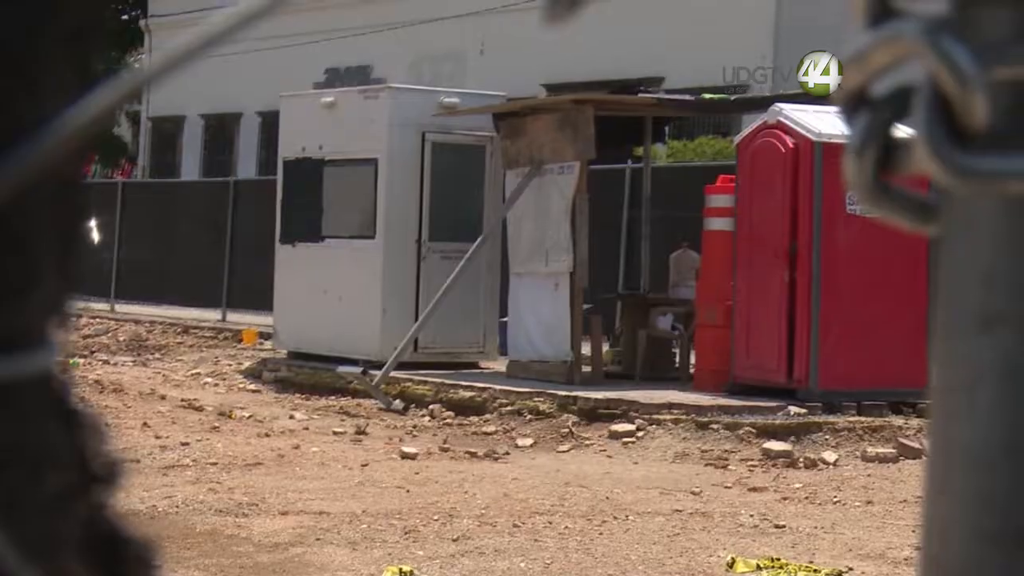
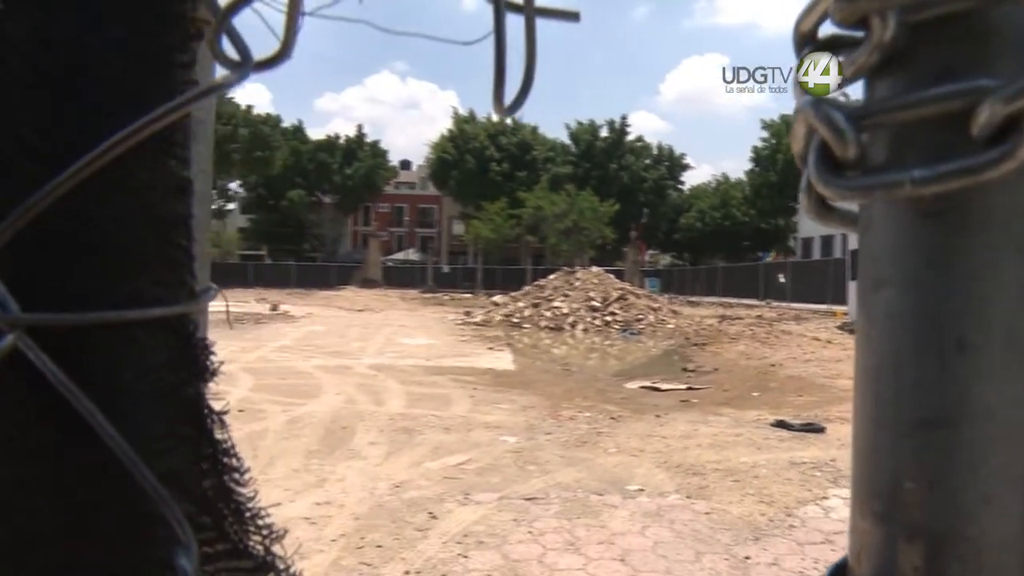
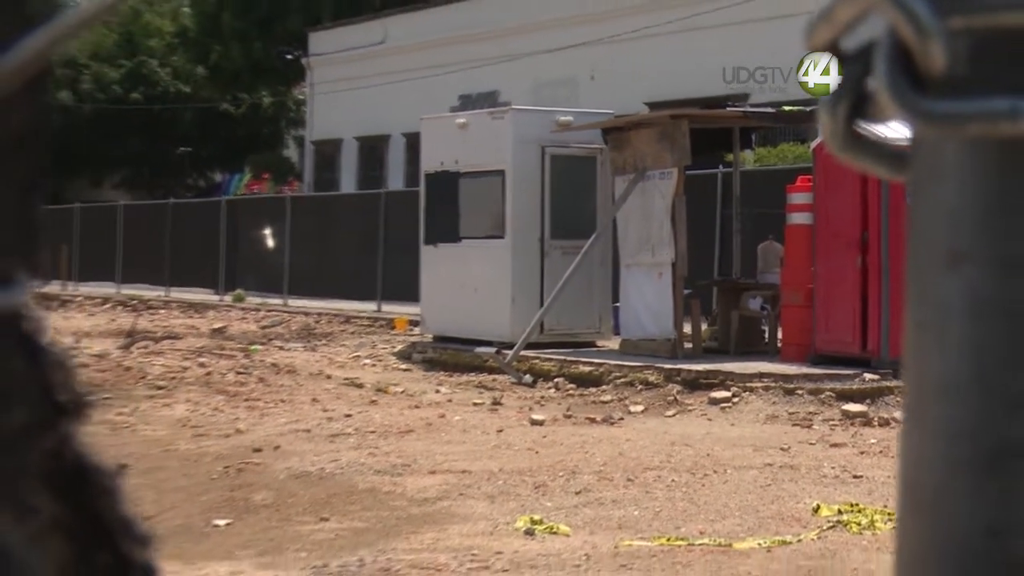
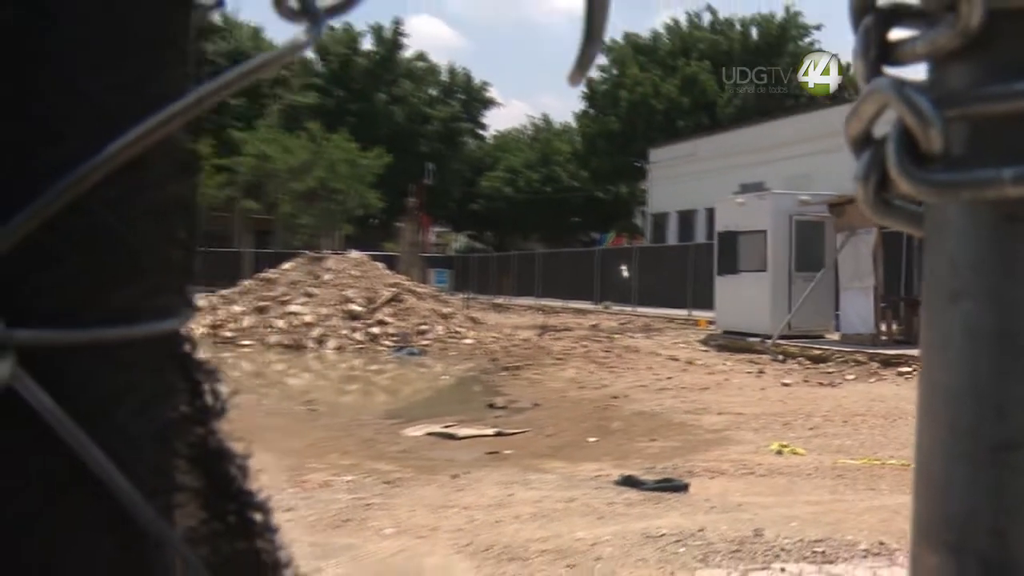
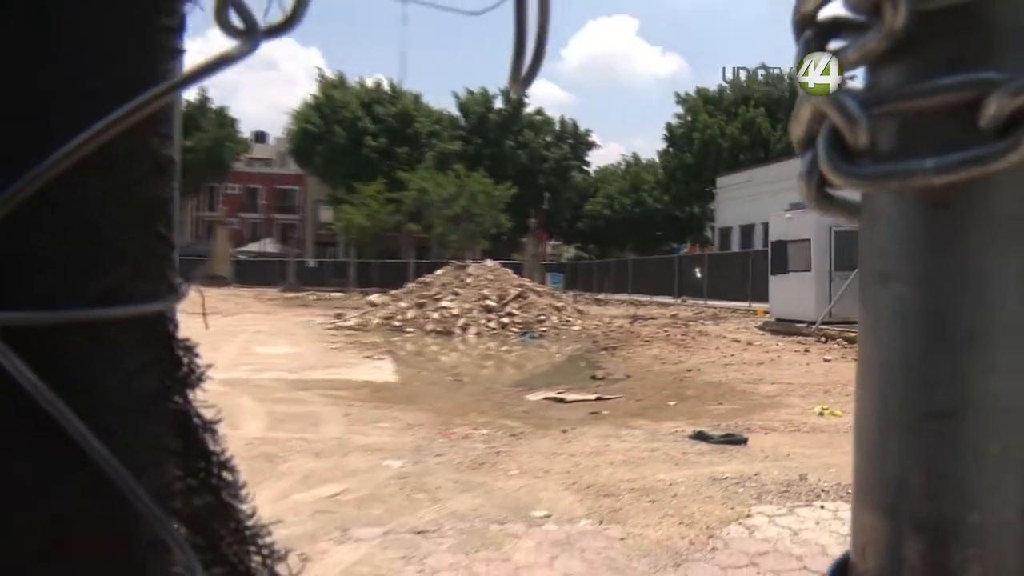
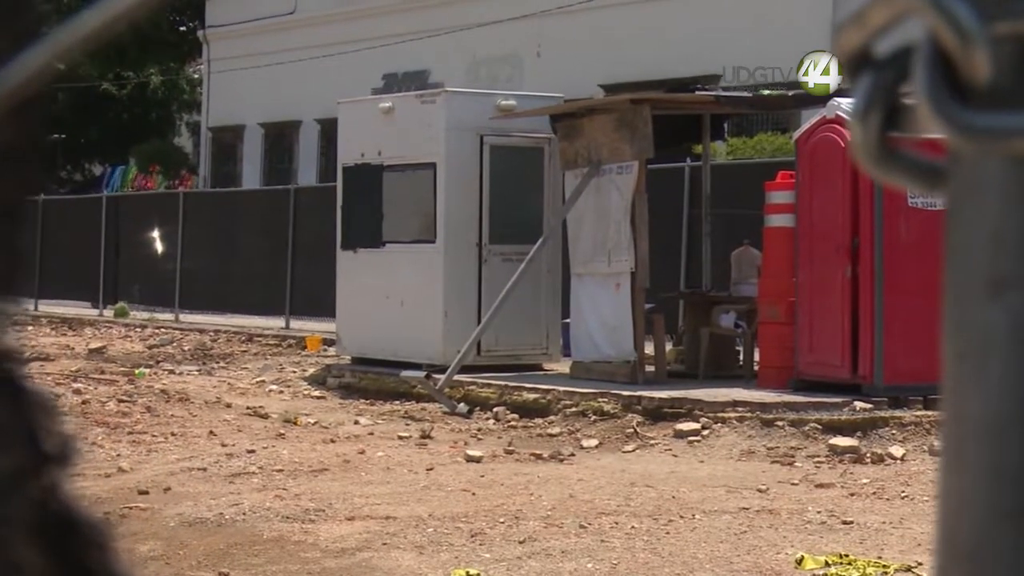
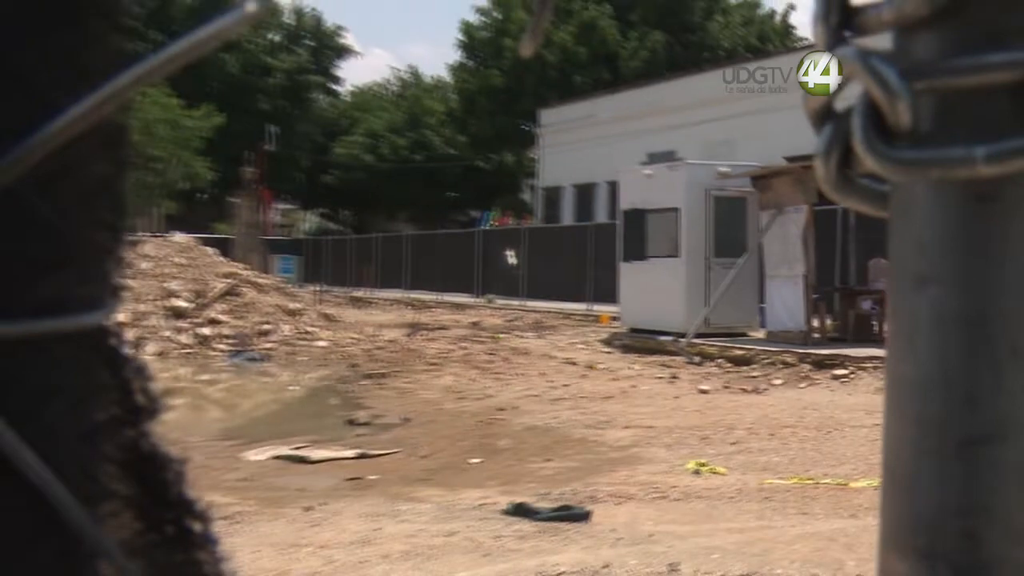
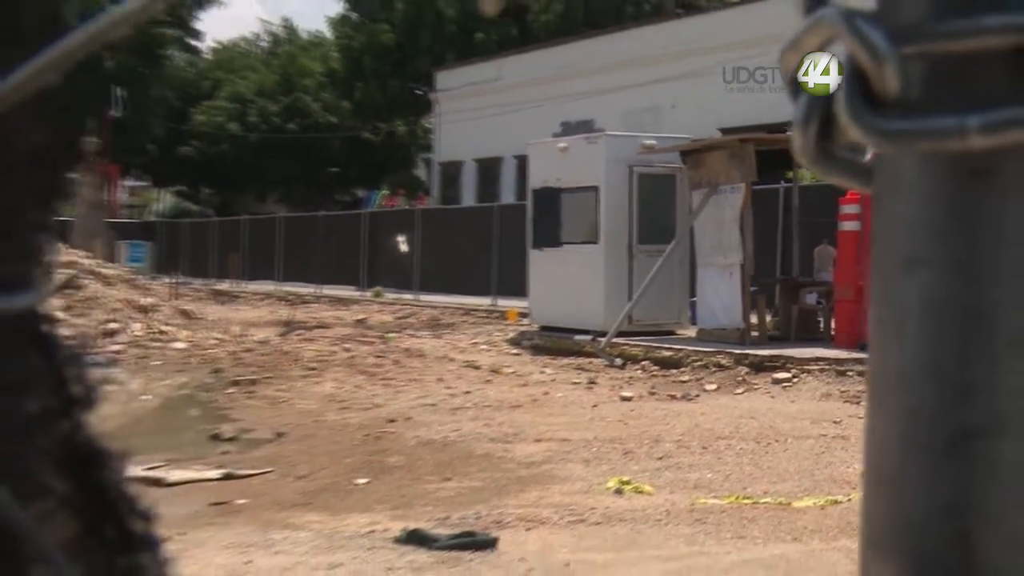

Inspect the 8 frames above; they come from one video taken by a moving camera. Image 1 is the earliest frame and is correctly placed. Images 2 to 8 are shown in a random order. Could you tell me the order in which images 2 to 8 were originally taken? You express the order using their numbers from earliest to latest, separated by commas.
6, 3, 8, 7, 4, 5, 2
